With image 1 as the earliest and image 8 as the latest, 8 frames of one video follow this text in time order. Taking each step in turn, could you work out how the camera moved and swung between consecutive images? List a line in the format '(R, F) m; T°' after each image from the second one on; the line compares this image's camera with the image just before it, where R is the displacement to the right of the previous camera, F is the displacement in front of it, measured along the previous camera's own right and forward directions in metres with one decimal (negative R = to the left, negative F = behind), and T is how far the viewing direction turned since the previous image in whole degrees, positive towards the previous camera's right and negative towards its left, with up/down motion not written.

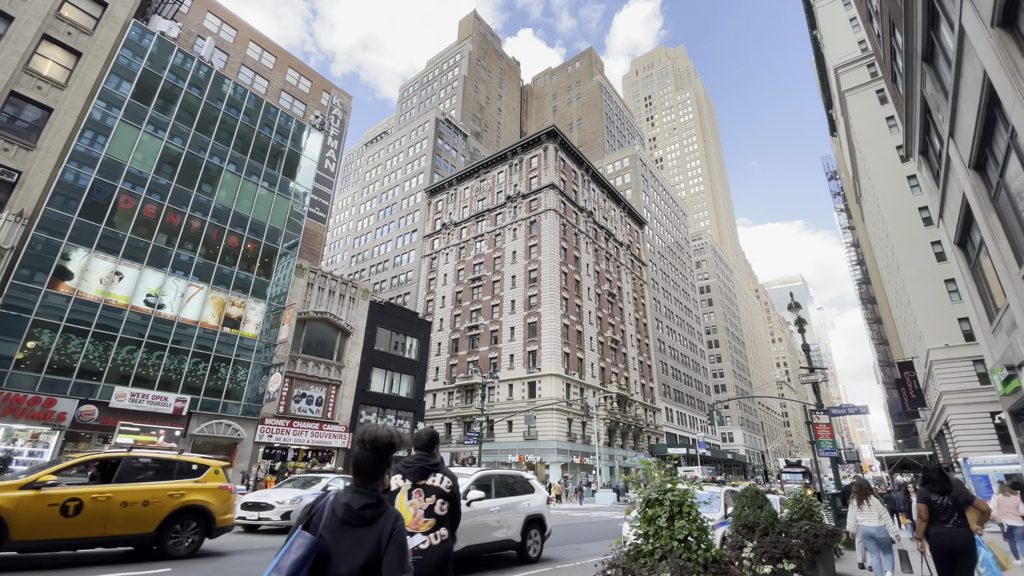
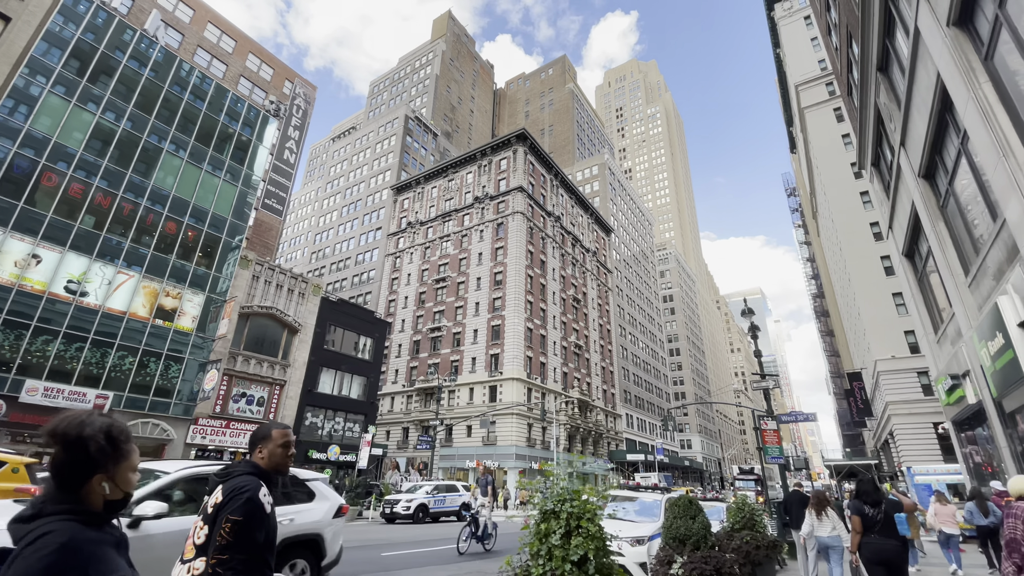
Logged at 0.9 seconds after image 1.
(+0.7, +0.8) m; +4°
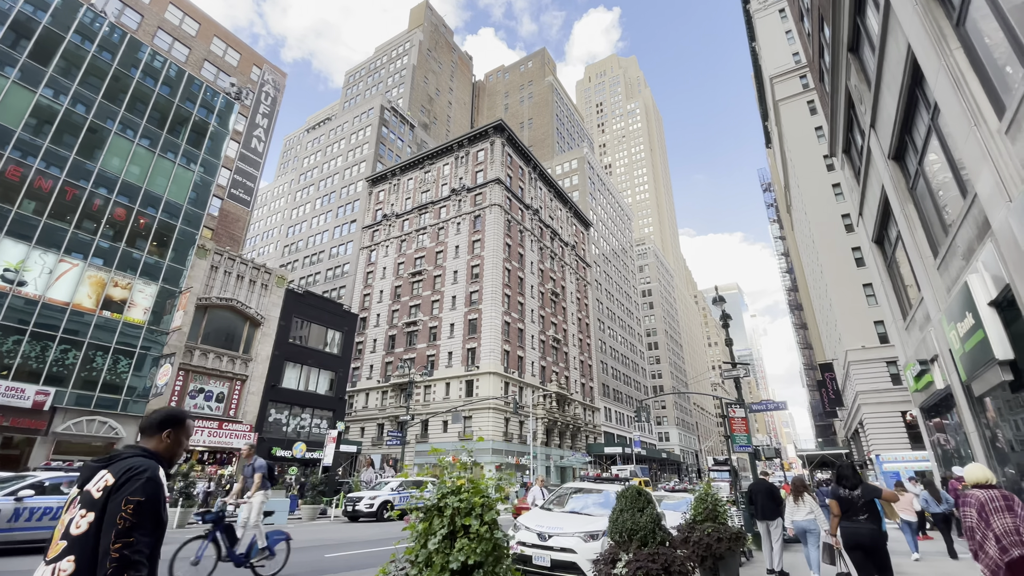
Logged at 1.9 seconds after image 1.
(+0.6, +0.7) m; +2°
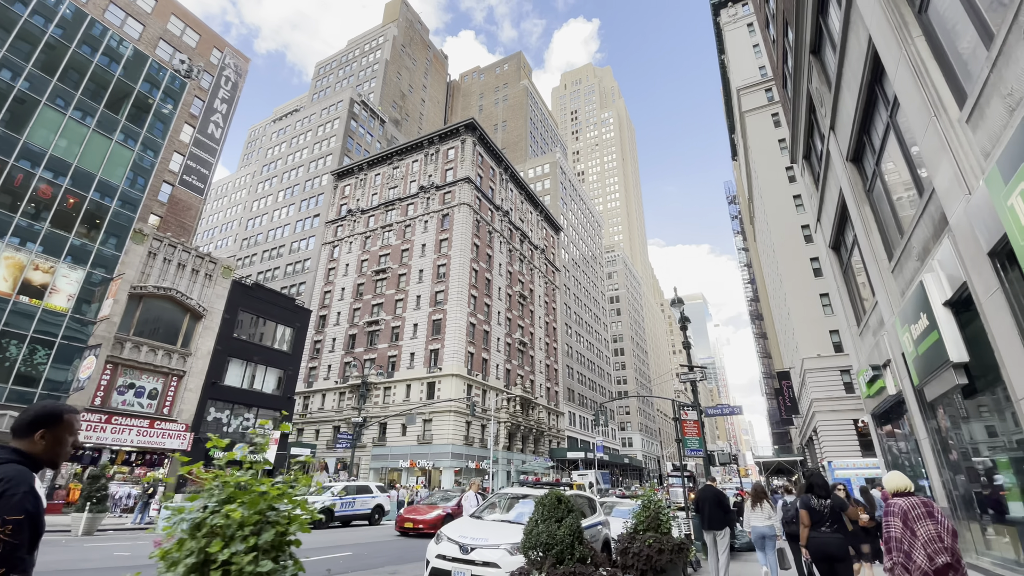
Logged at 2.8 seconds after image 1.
(+0.6, +0.8) m; +3°
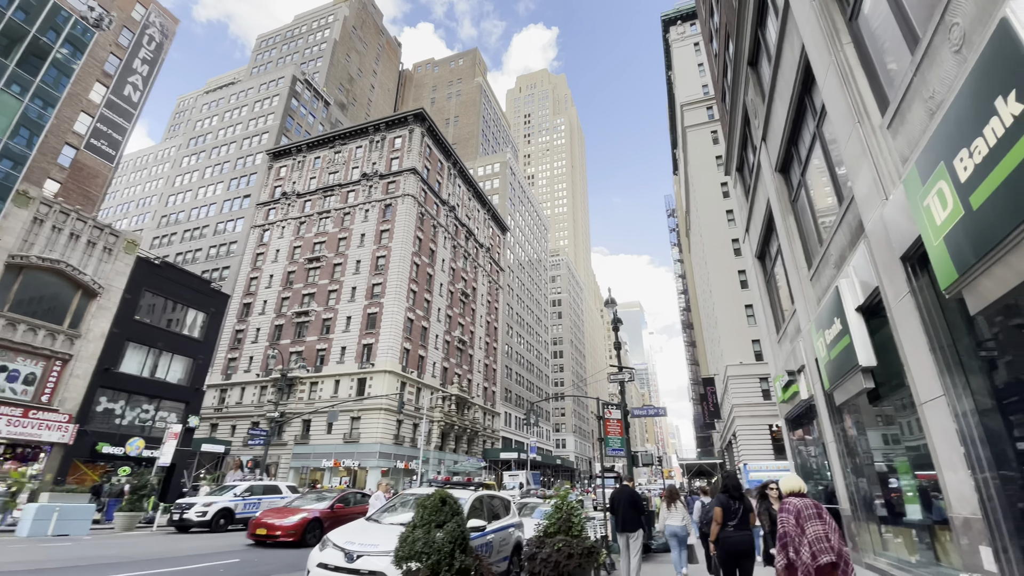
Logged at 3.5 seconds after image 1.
(+0.5, +0.6) m; +7°
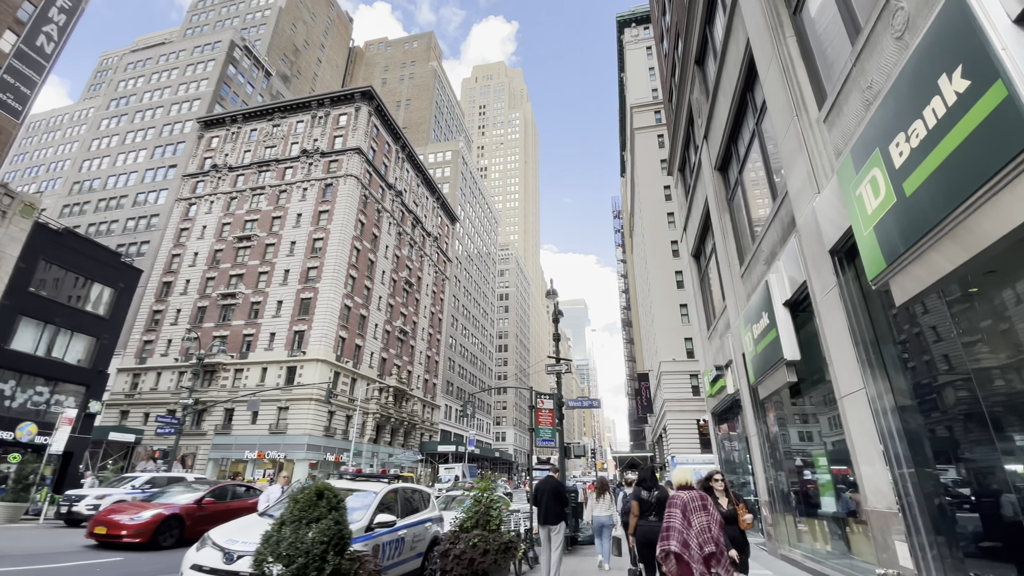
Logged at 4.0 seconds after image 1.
(+0.3, +0.5) m; +6°
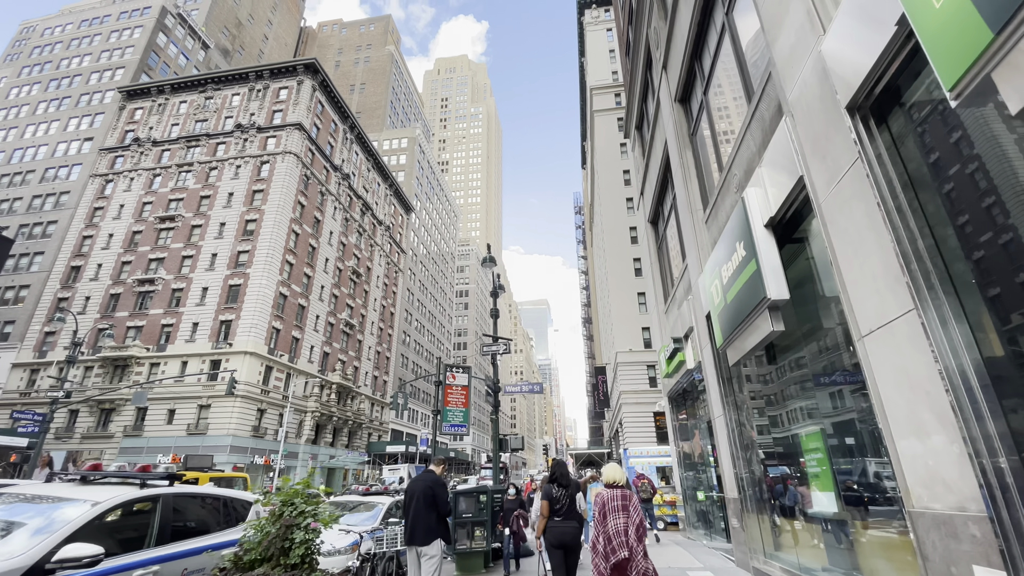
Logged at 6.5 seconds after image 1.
(+1.1, +2.6) m; +4°
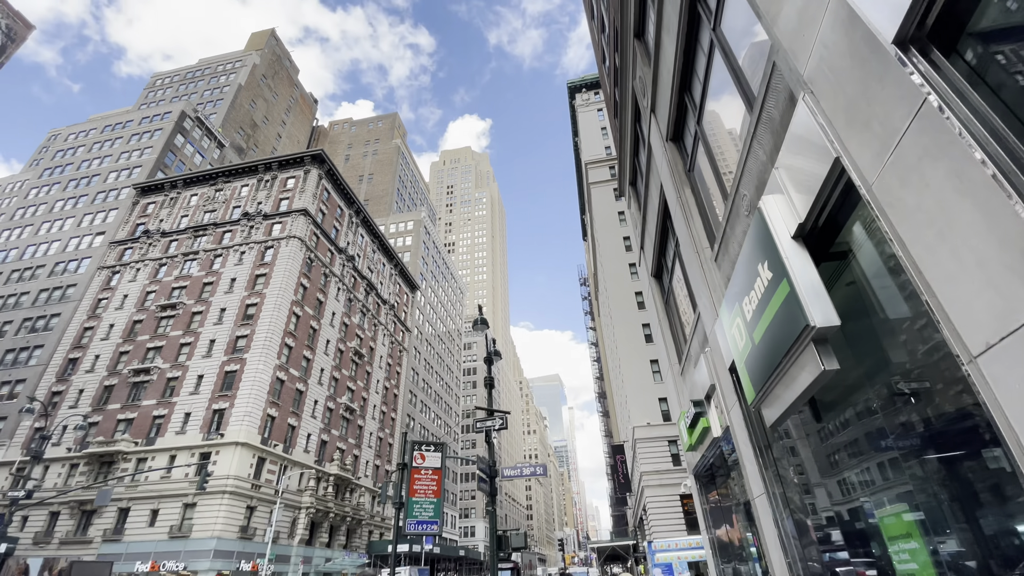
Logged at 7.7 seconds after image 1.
(+0.5, +1.4) m; -1°
